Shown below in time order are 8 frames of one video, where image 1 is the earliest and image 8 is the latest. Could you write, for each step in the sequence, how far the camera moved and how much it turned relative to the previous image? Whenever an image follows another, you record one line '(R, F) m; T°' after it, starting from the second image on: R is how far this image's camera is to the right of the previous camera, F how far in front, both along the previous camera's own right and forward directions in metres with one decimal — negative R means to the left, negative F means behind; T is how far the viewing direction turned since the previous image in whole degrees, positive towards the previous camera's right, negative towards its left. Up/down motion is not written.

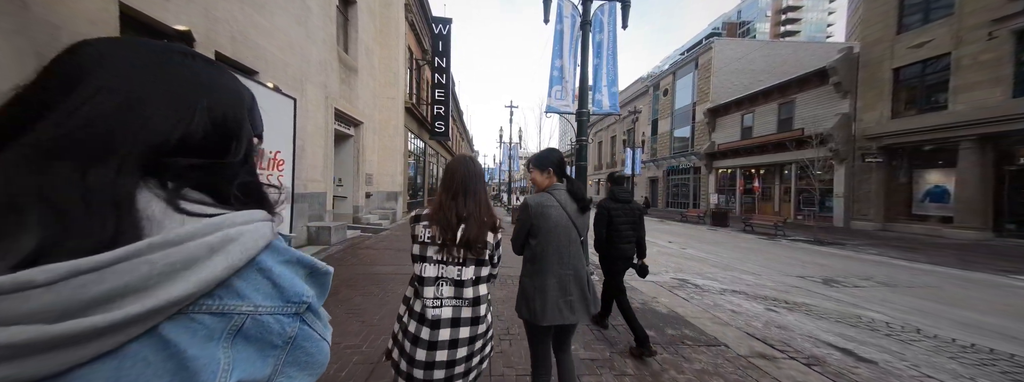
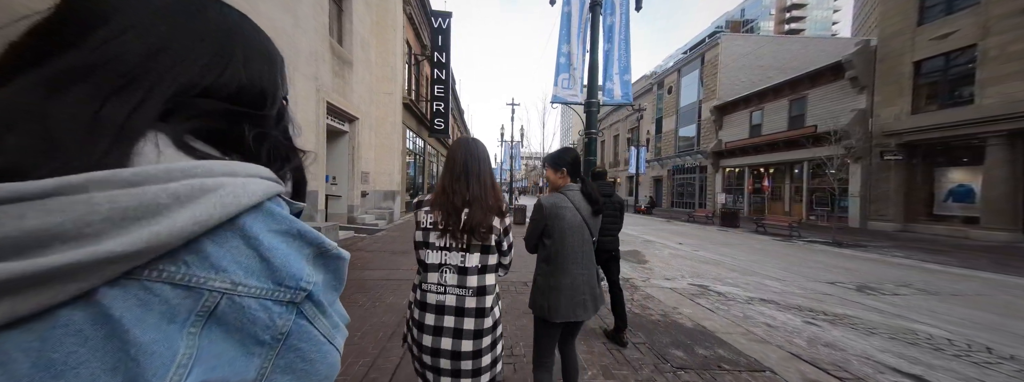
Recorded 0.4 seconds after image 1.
(0.0, +0.5) m; 0°
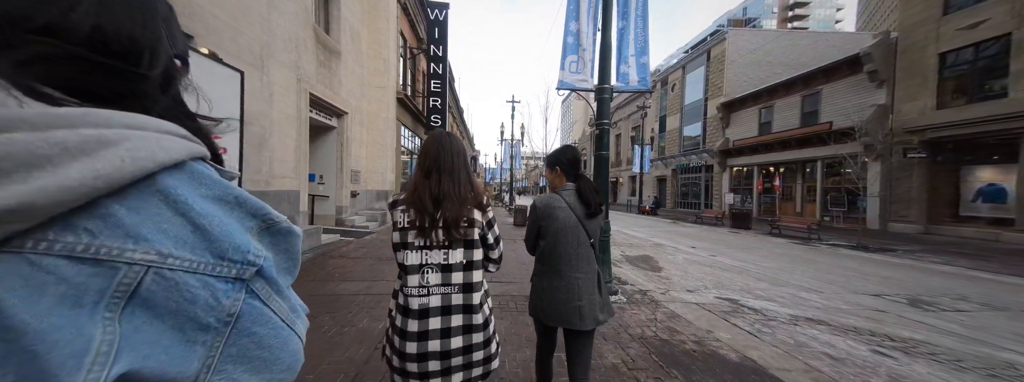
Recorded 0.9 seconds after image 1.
(0.0, +0.7) m; 0°
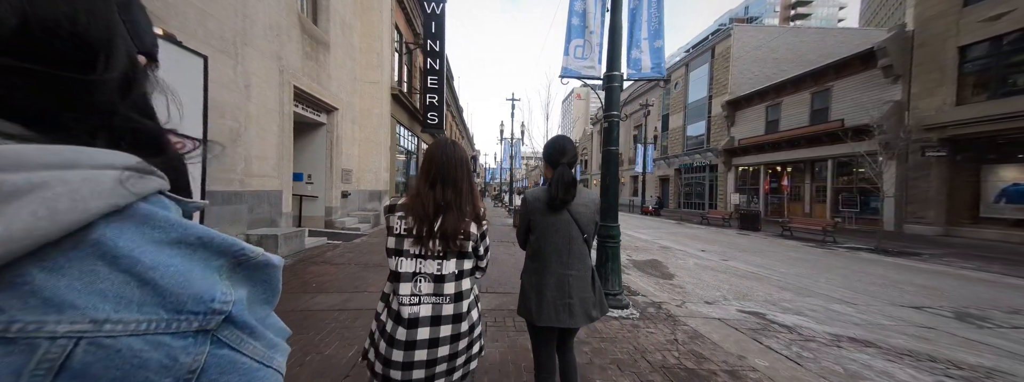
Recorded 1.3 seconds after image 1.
(0.0, +0.5) m; 0°
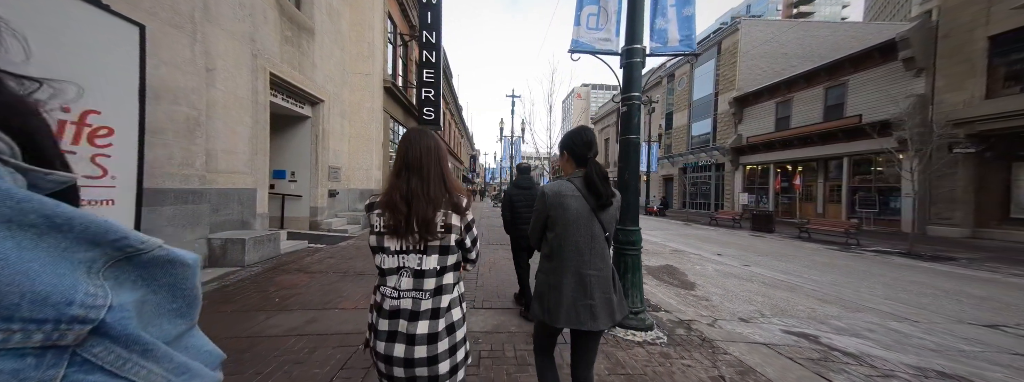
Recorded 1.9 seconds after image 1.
(0.0, +0.7) m; 0°
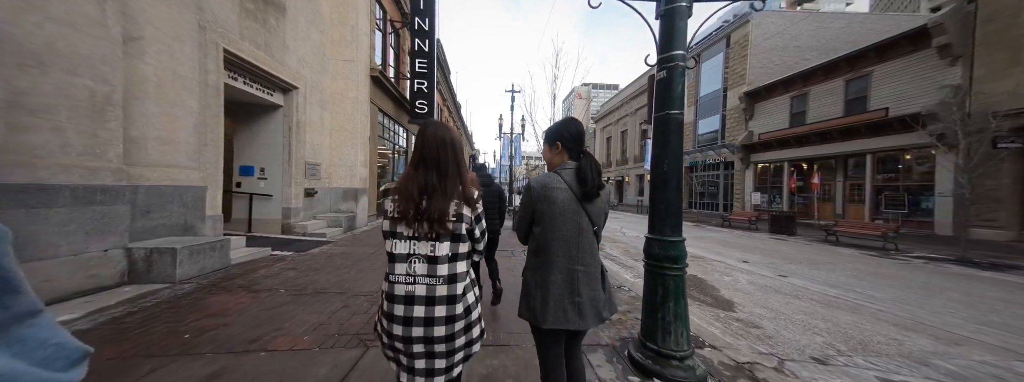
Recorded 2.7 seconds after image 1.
(+0.1, +1.0) m; 0°
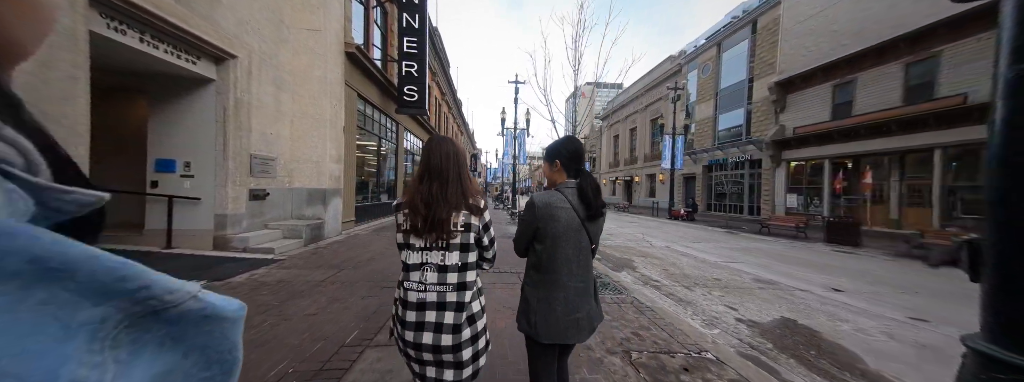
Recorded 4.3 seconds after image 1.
(-0.1, +2.0) m; -1°
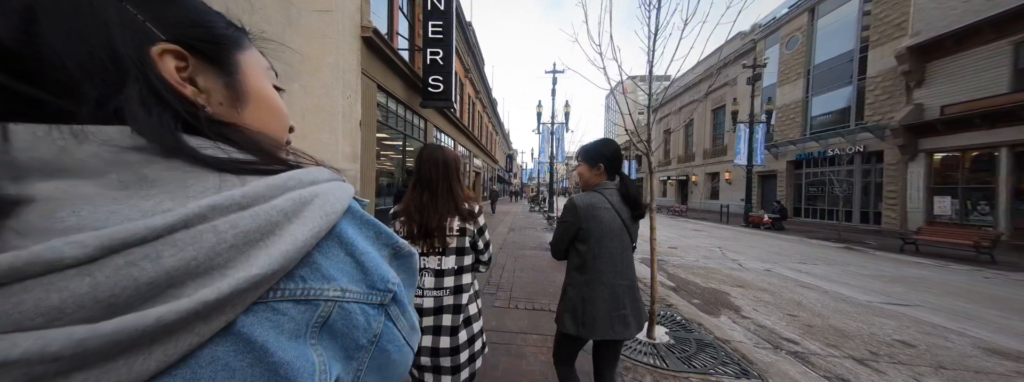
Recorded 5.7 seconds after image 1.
(-0.1, +1.7) m; -8°
